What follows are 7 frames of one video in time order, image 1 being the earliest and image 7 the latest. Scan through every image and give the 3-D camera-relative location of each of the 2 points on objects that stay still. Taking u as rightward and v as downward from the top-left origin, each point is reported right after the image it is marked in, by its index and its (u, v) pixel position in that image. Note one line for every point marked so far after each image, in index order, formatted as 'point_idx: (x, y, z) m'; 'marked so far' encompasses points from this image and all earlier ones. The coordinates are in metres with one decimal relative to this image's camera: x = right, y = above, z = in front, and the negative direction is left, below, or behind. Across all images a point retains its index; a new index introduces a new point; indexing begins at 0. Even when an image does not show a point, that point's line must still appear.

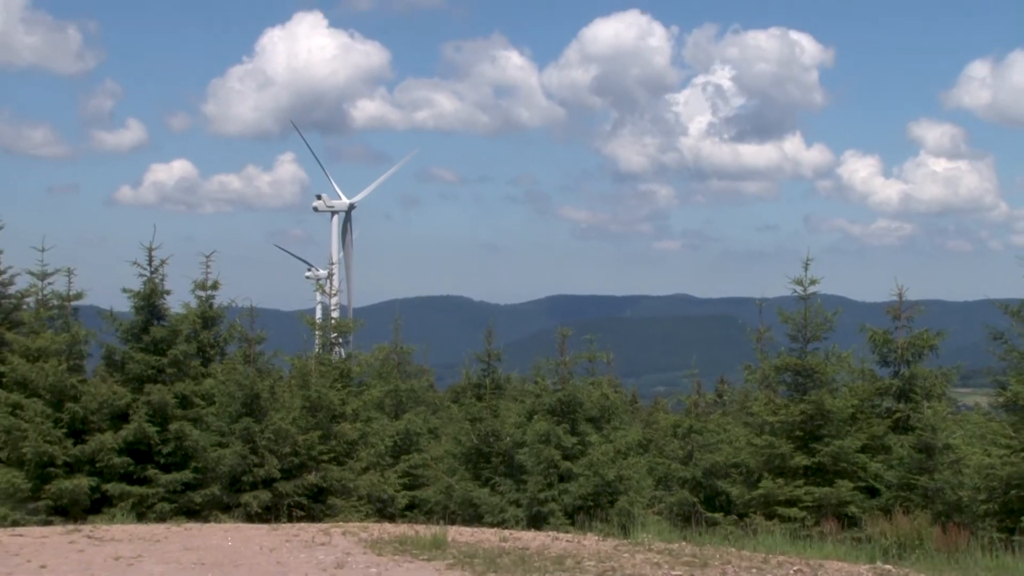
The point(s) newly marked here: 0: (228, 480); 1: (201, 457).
0: (-3.8, -2.6, +14.0) m
1: (-4.2, -2.3, +13.8) m
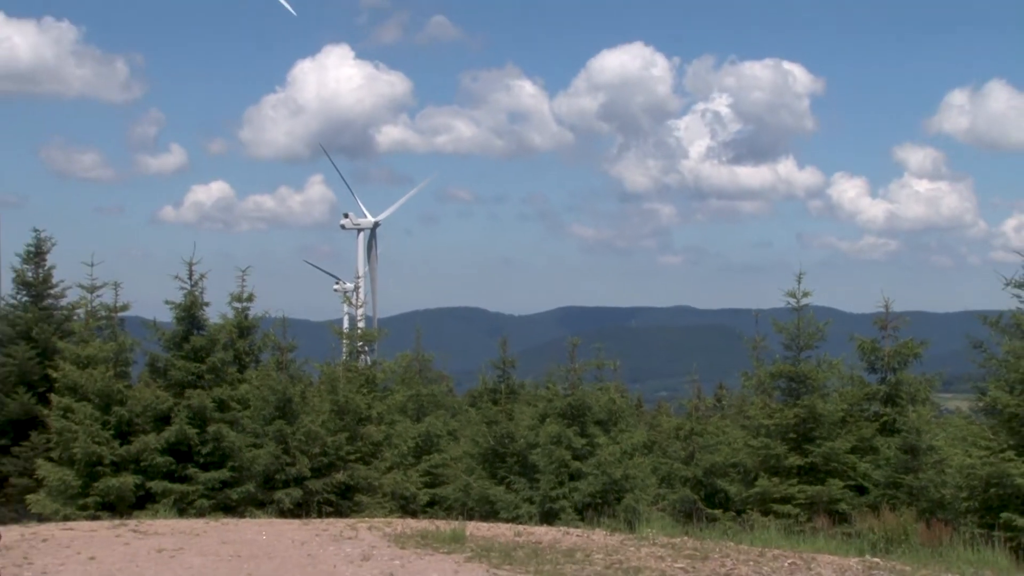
0: (-3.7, -2.8, +15.0) m
1: (-4.0, -2.4, +14.8) m
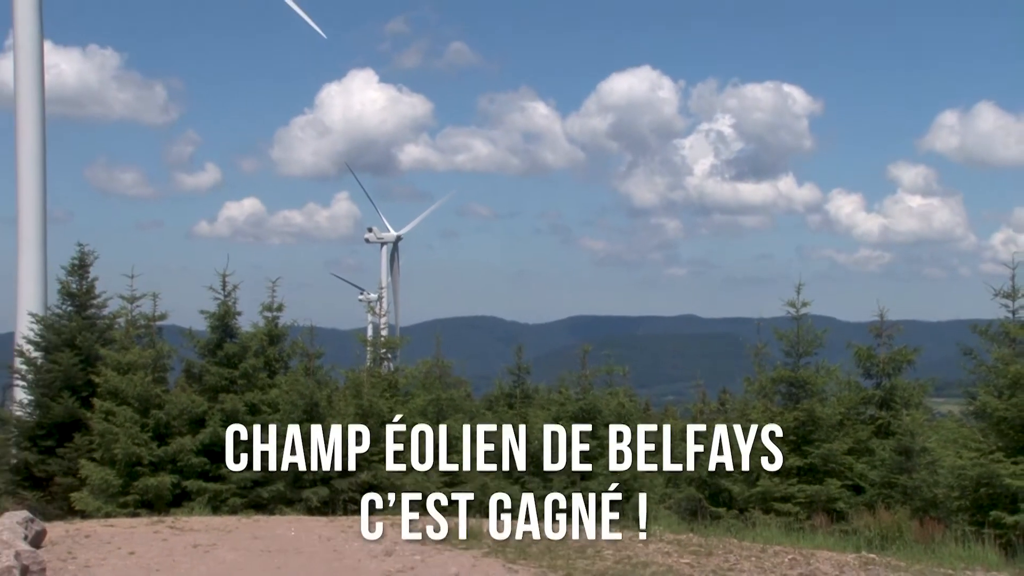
0: (-3.4, -2.9, +15.9) m
1: (-3.7, -2.6, +15.7) m
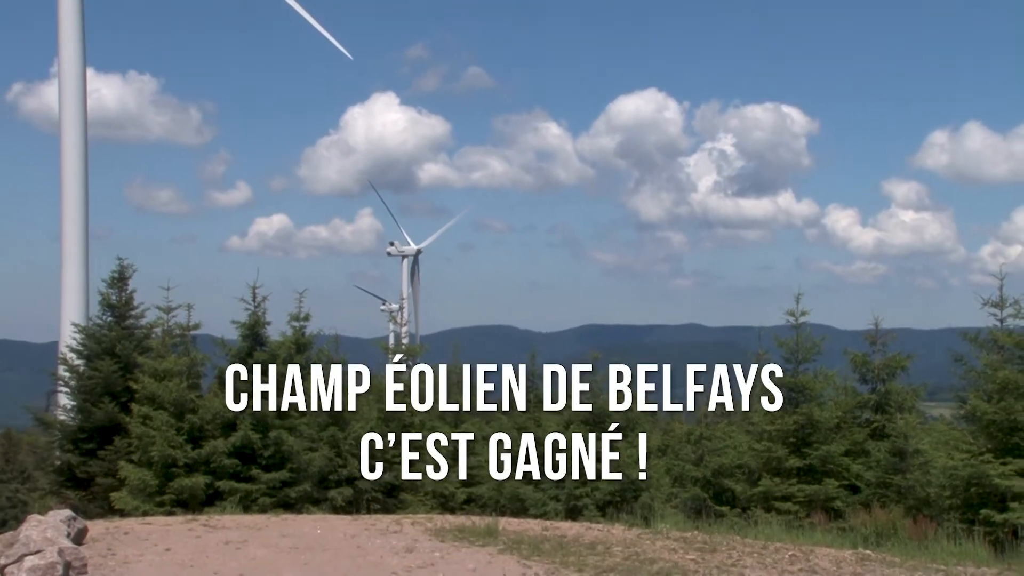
0: (-3.2, -3.1, +16.9) m
1: (-3.5, -2.8, +16.7) m
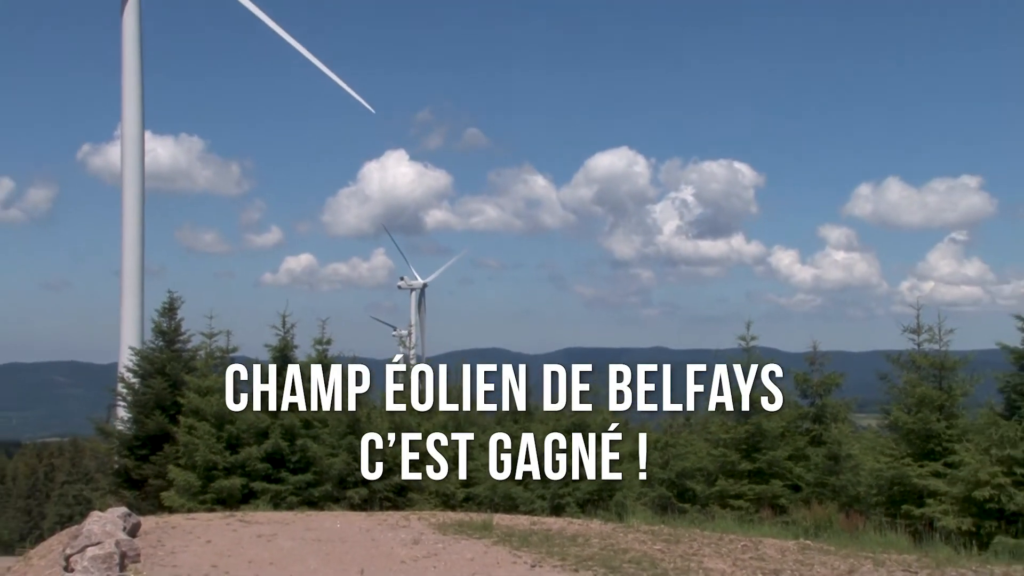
0: (-3.3, -3.7, +19.6) m
1: (-3.6, -3.3, +19.4) m
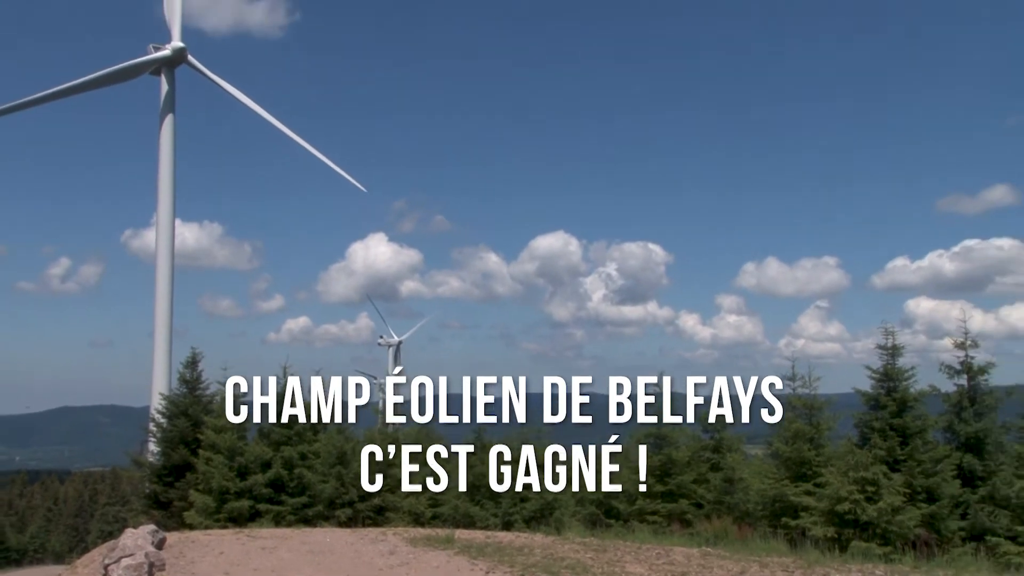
0: (-4.3, -5.0, +24.0) m
1: (-4.6, -4.6, +23.8) m
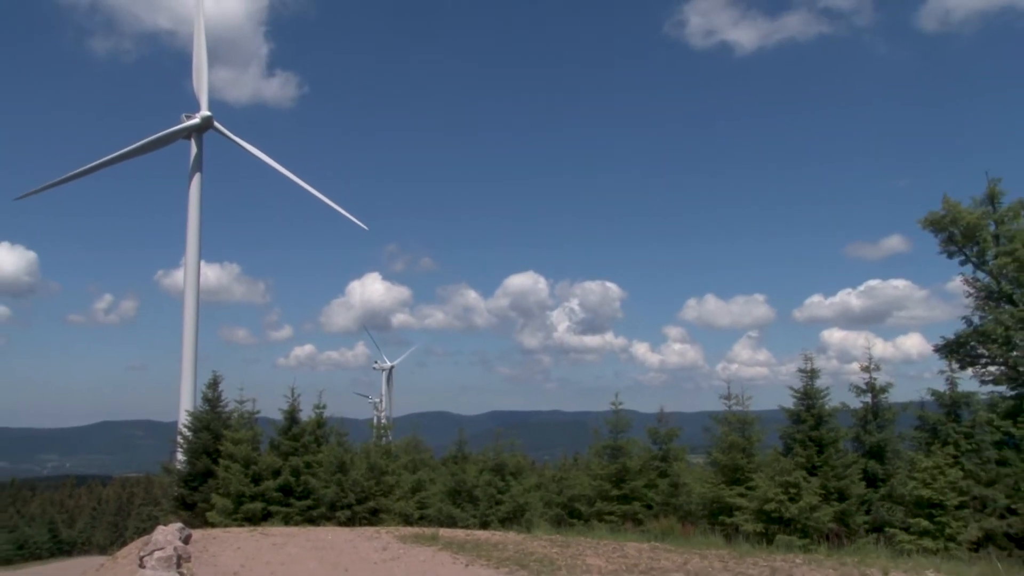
0: (-4.9, -5.9, +27.8) m
1: (-5.2, -5.5, +27.6) m
